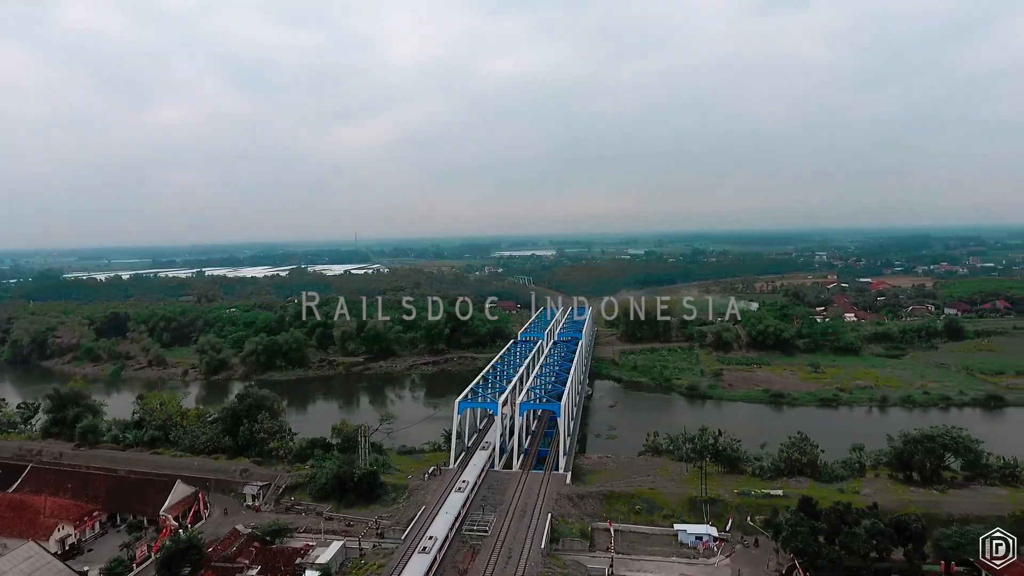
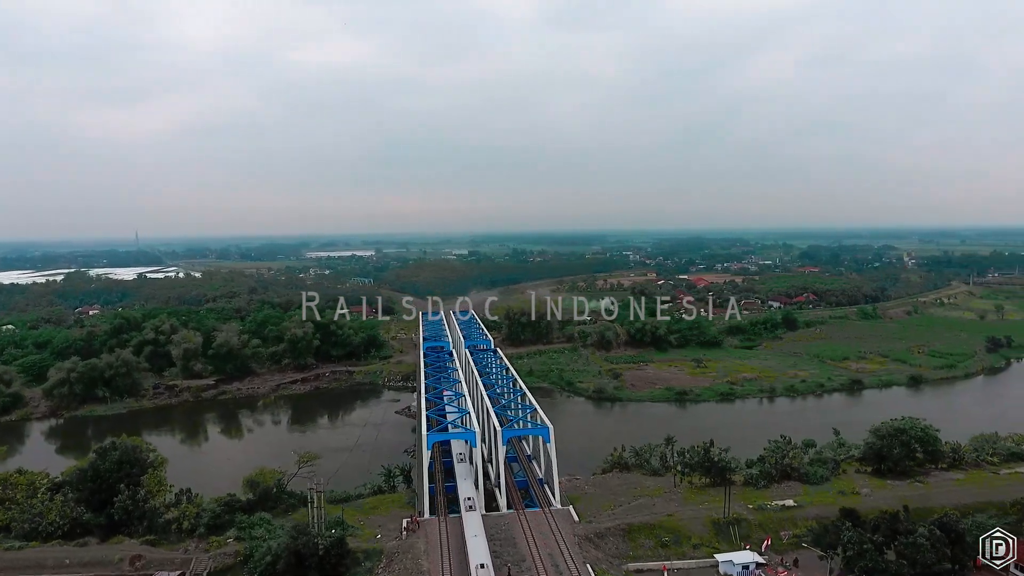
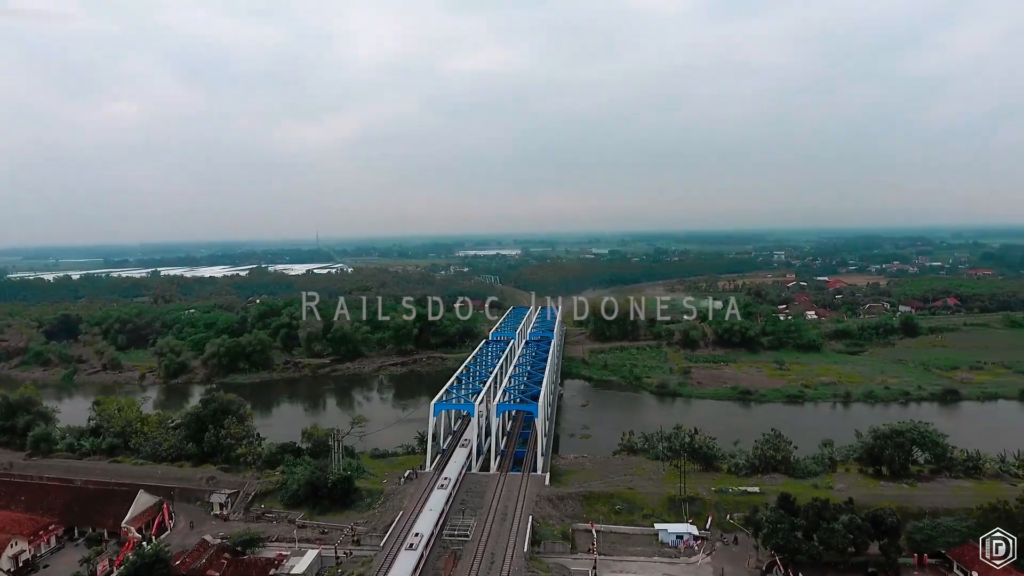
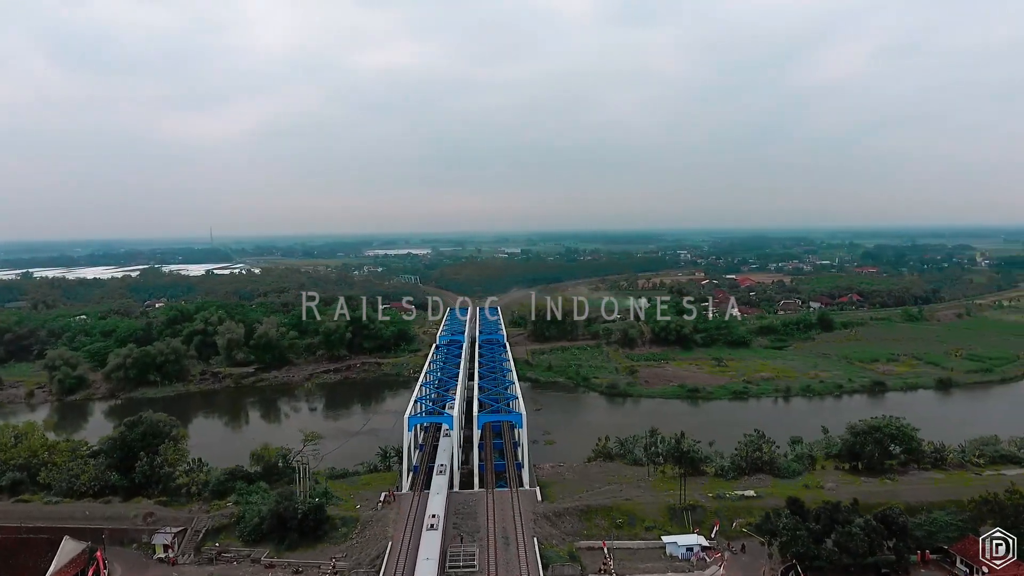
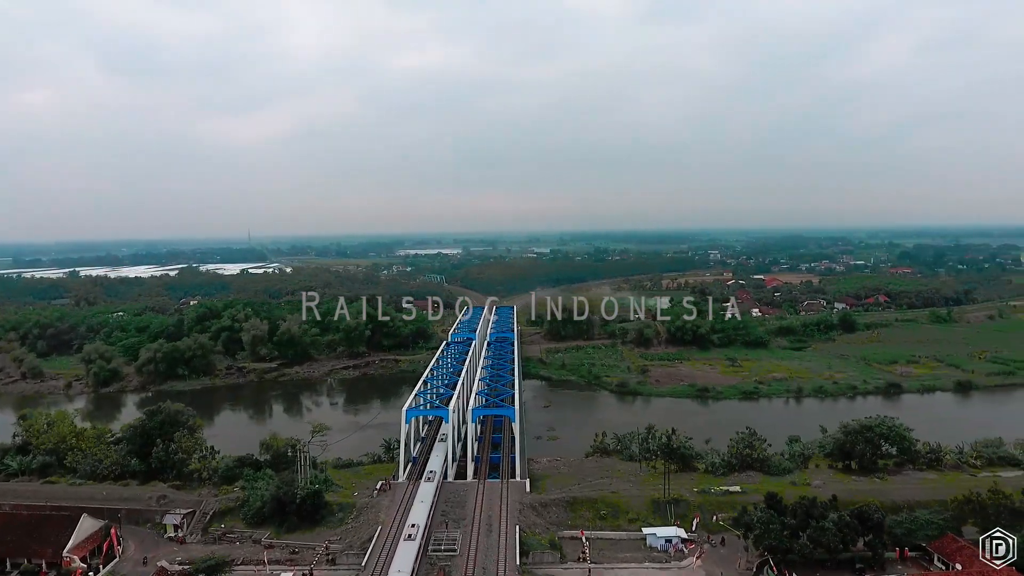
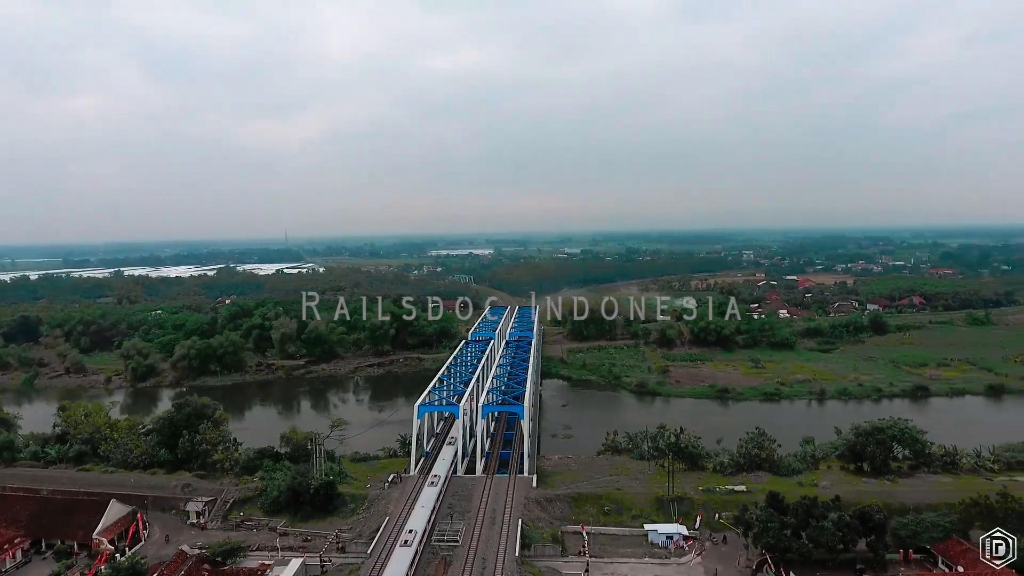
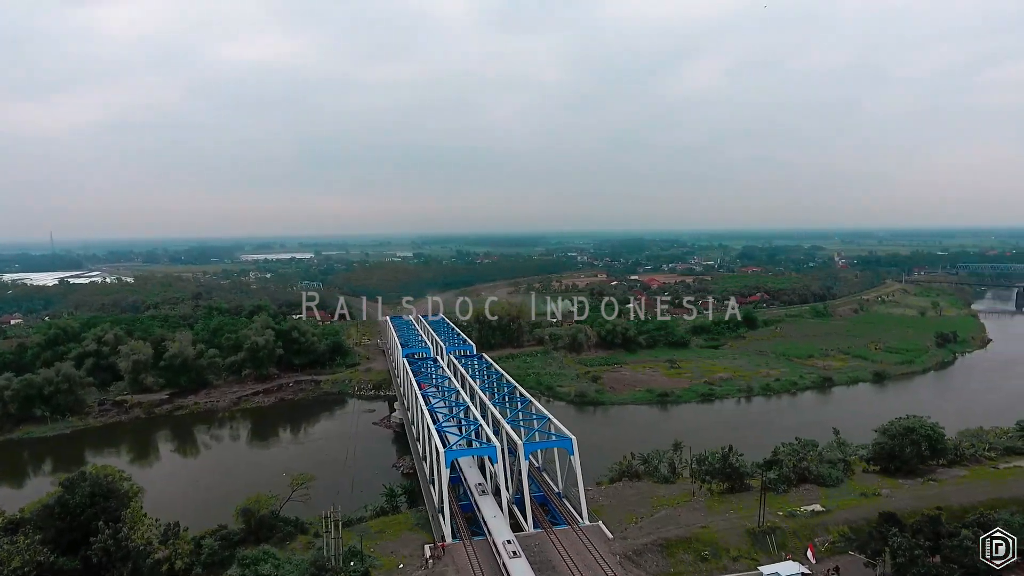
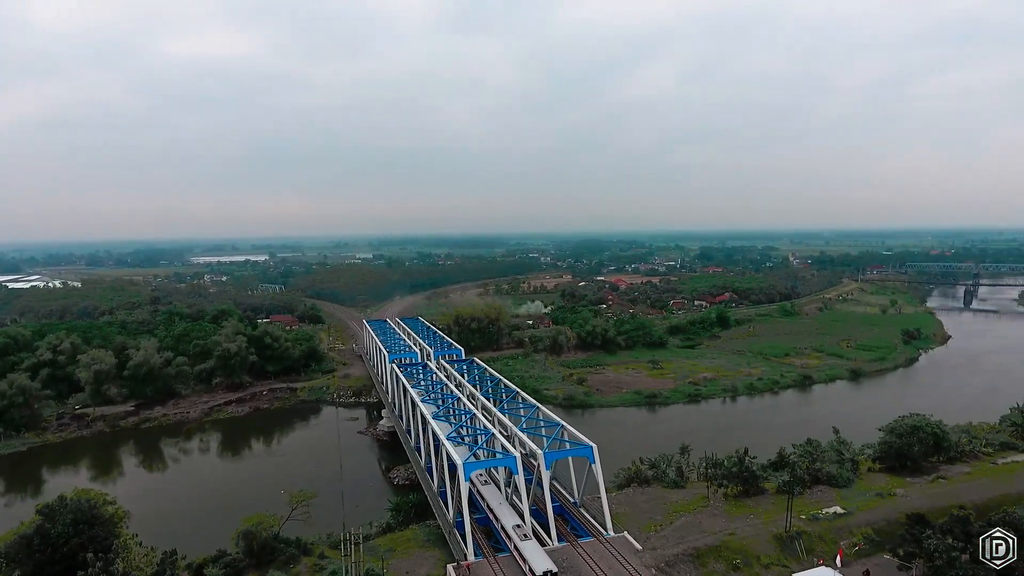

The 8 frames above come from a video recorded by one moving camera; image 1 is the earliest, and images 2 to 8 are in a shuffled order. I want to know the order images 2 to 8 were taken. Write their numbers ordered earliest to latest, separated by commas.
3, 6, 5, 4, 2, 7, 8
